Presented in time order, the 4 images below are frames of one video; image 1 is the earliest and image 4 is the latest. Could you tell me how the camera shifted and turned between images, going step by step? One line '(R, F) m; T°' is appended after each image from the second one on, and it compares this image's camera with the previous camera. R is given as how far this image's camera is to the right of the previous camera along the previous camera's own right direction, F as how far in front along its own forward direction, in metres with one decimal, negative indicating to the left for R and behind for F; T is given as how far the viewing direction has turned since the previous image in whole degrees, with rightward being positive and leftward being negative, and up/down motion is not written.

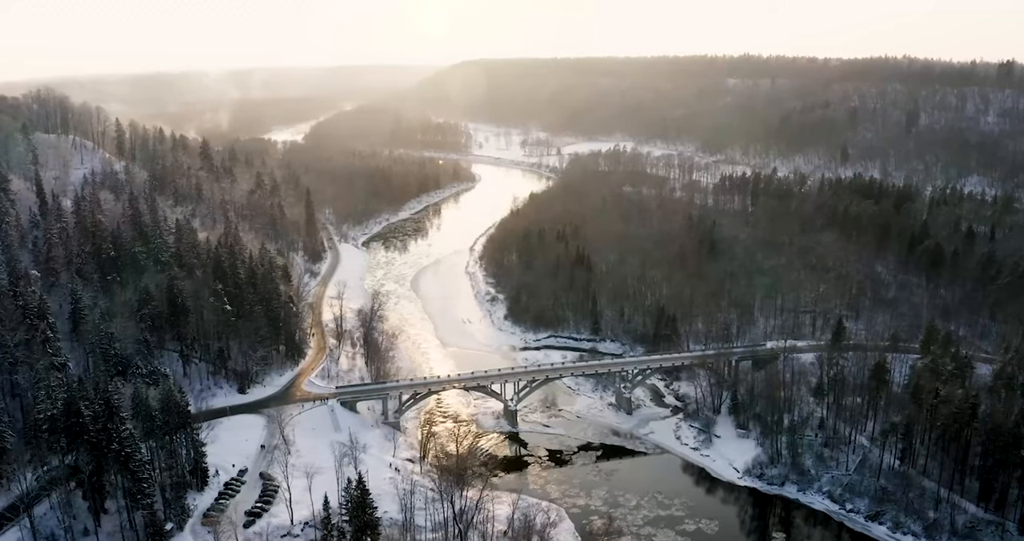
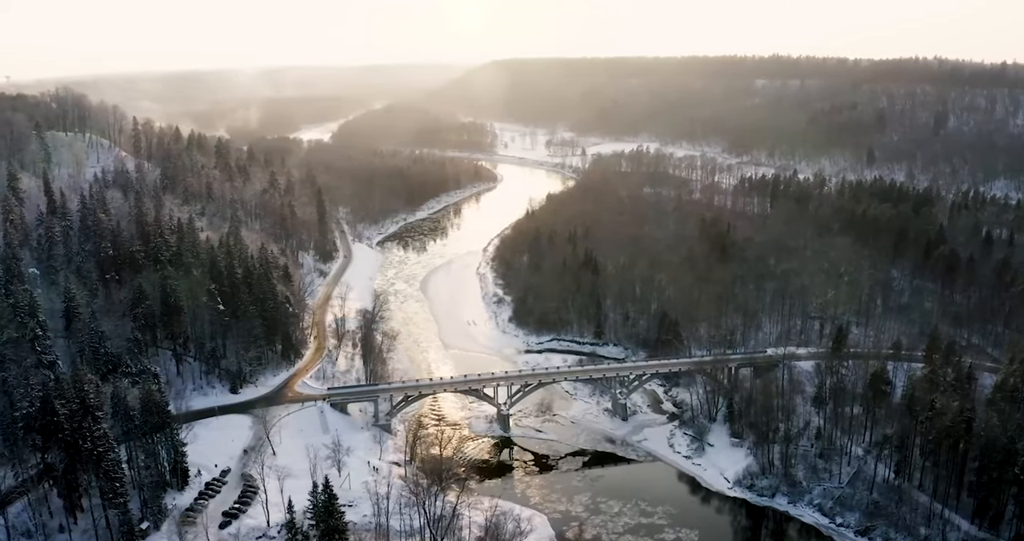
(+1.5, +0.4) m; -2°
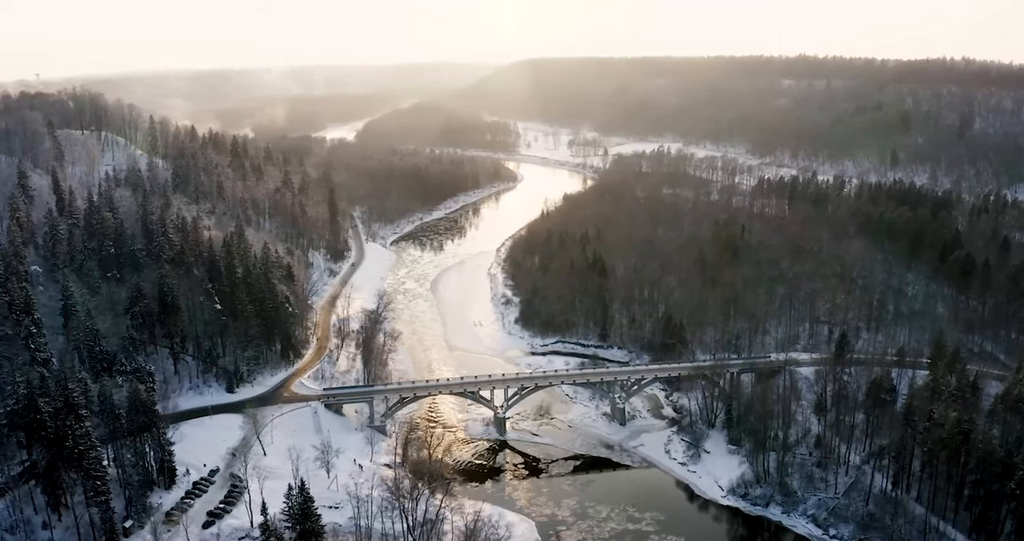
(+1.2, +0.3) m; -2°
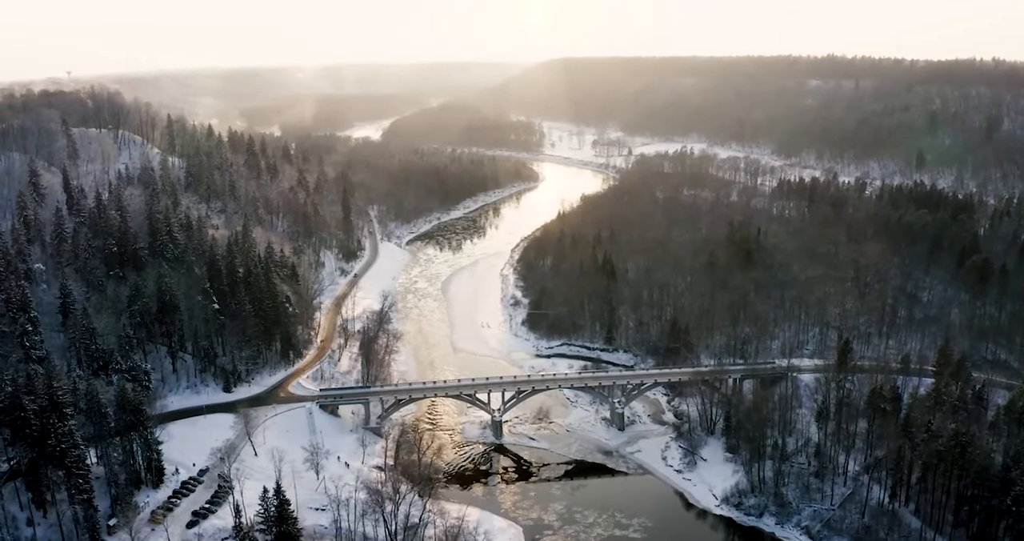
(+1.2, +0.3) m; -2°
